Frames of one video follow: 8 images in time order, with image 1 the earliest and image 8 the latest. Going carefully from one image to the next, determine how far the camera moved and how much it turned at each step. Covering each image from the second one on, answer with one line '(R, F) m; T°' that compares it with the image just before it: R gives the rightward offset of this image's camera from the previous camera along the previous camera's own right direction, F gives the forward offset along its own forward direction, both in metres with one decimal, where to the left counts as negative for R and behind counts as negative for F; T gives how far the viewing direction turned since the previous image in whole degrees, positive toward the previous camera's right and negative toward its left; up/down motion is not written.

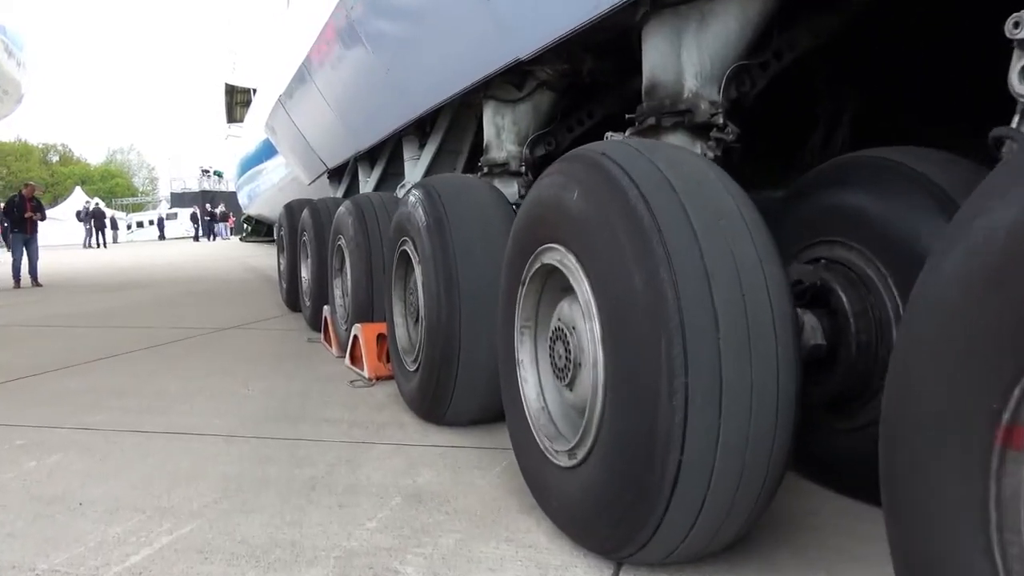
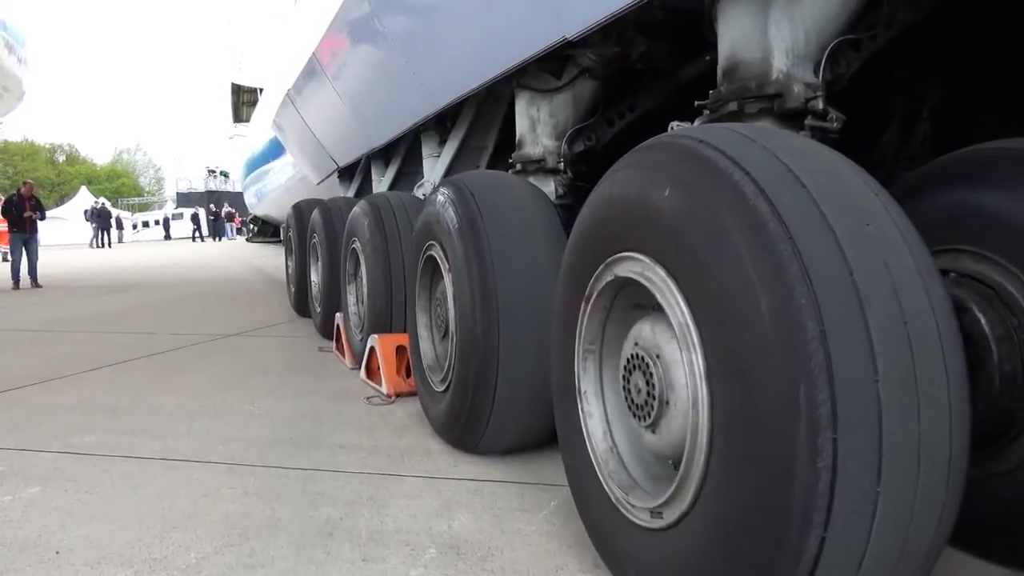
(-0.1, +0.3) m; 0°
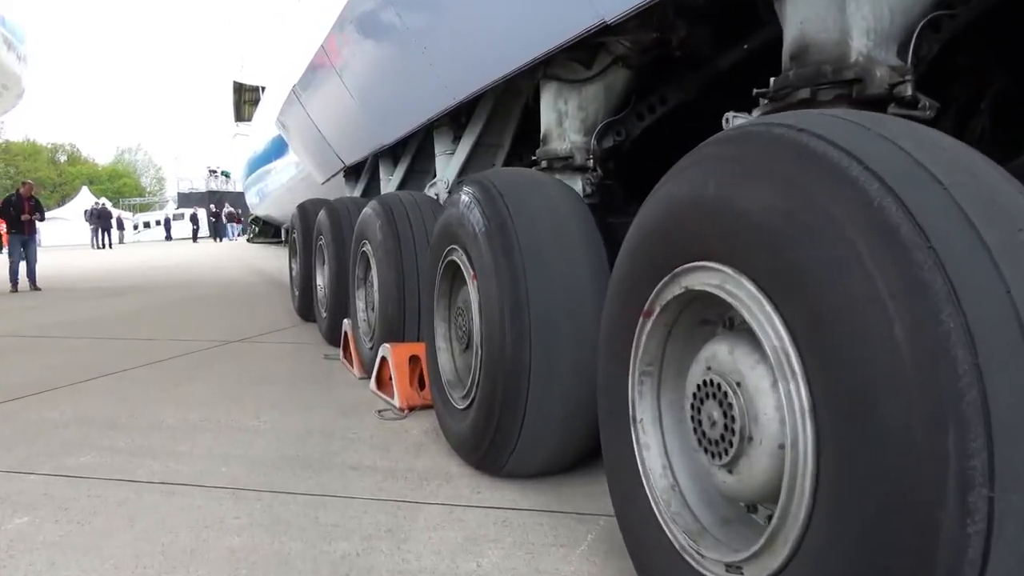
(-0.1, +0.2) m; 0°
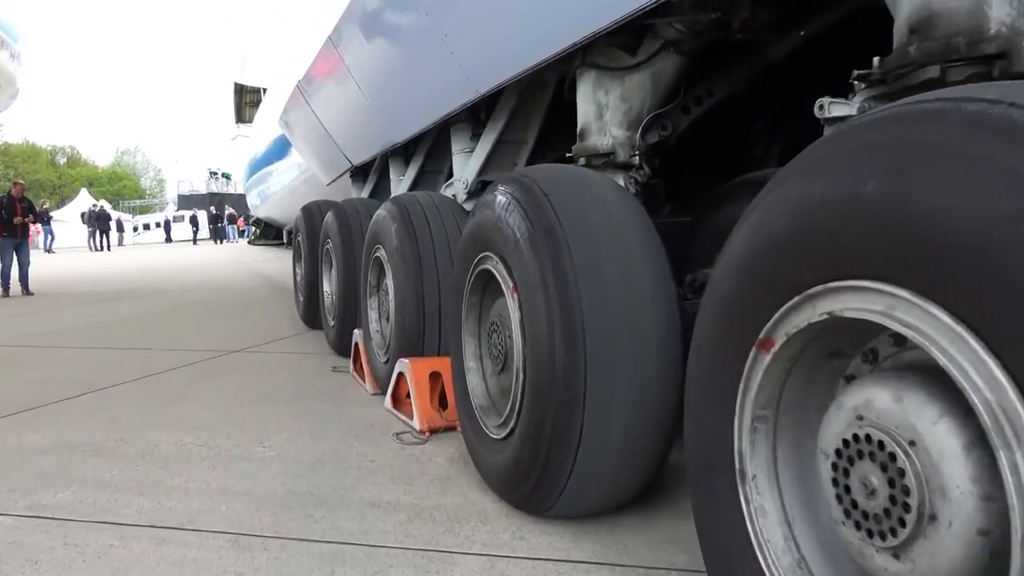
(-0.1, +0.3) m; 0°
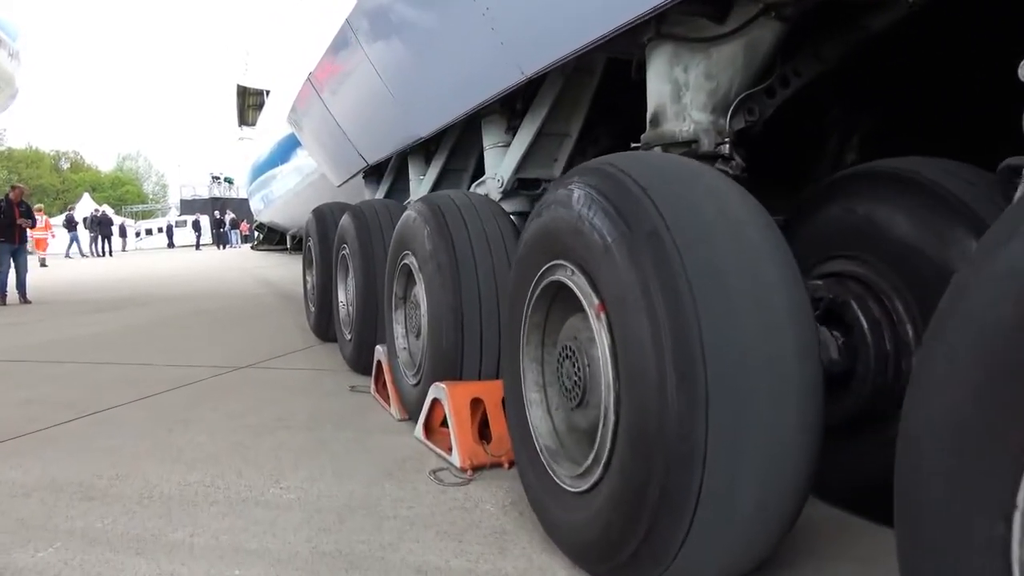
(-0.1, +0.4) m; 0°
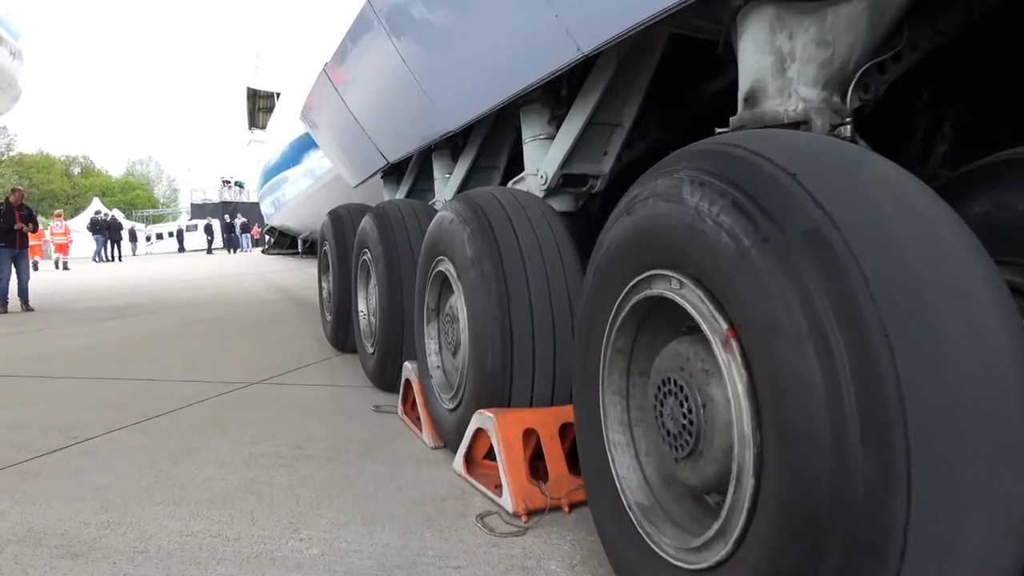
(-0.1, +0.4) m; -1°
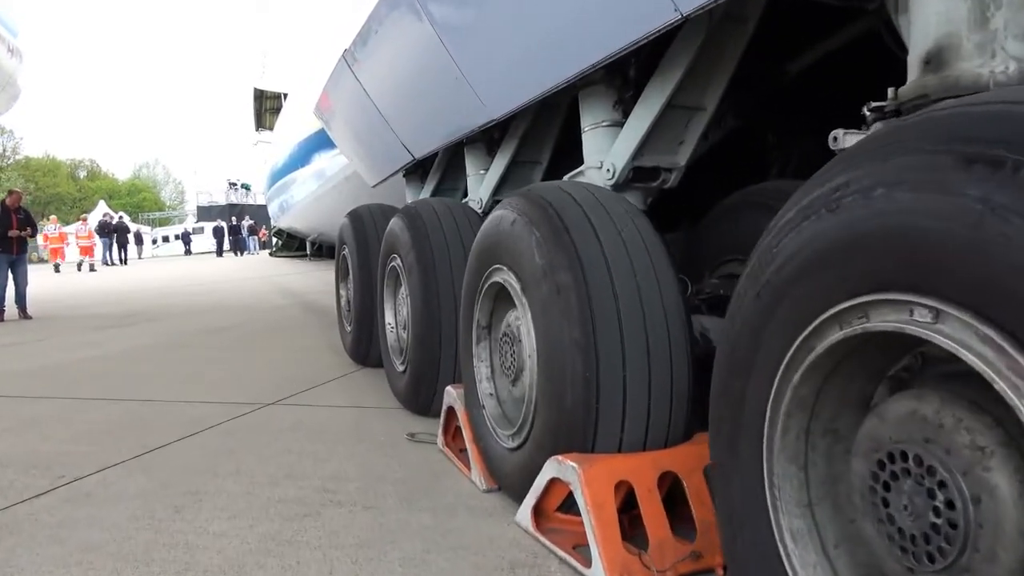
(-0.1, +0.4) m; 0°
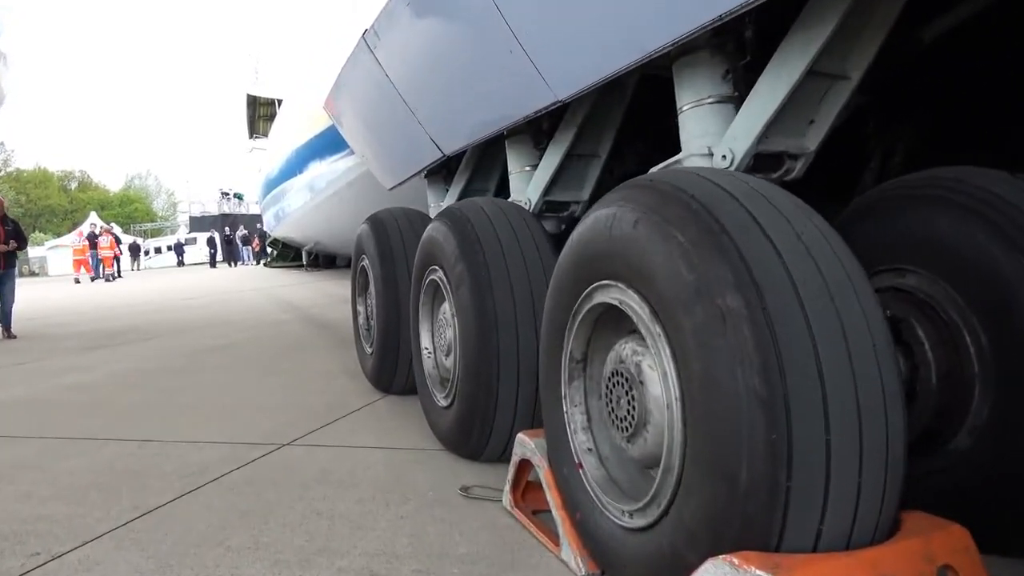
(-0.2, +0.6) m; 0°
